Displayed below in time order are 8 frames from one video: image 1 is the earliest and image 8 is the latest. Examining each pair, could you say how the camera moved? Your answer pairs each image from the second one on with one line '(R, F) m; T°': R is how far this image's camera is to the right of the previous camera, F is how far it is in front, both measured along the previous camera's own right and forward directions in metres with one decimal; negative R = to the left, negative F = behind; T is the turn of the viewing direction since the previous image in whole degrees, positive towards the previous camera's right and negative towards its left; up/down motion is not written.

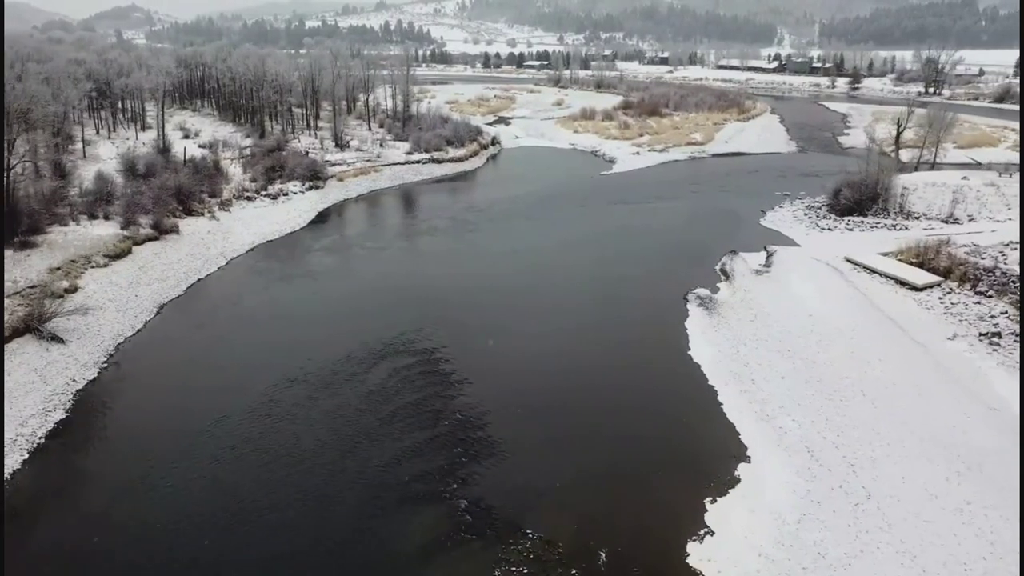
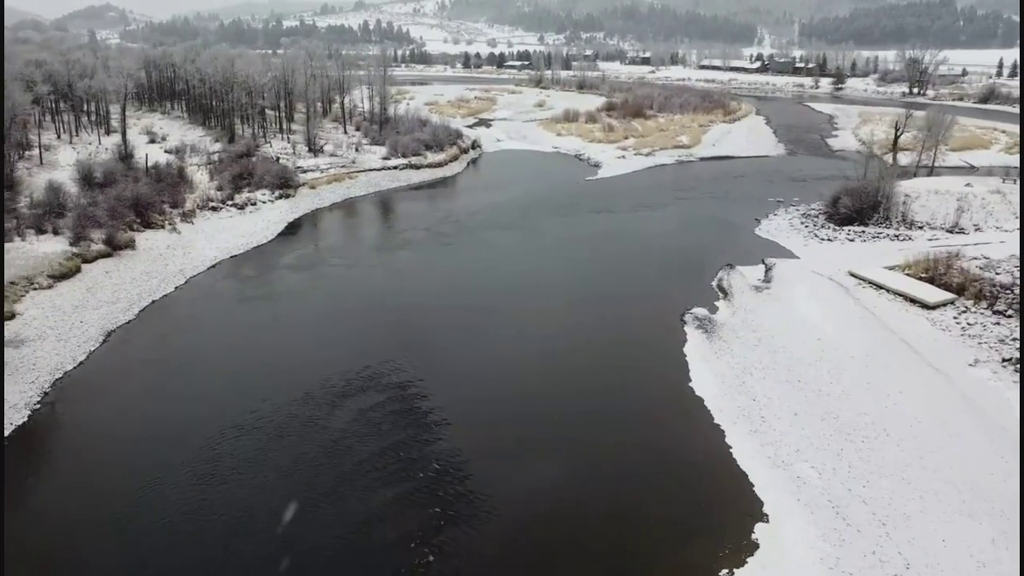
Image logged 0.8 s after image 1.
(0.0, +1.6) m; +1°
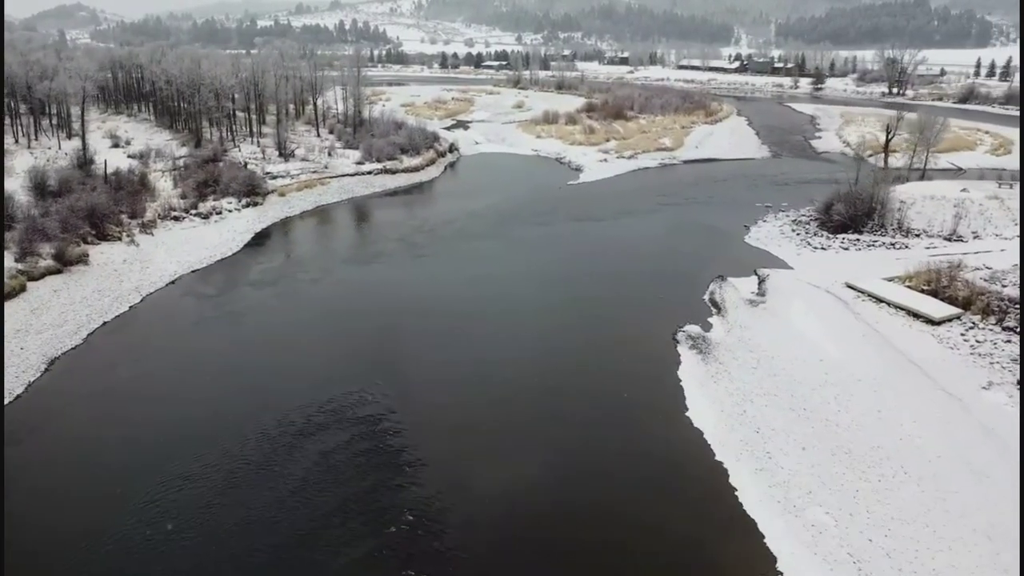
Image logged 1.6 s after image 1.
(0.0, +1.3) m; +1°
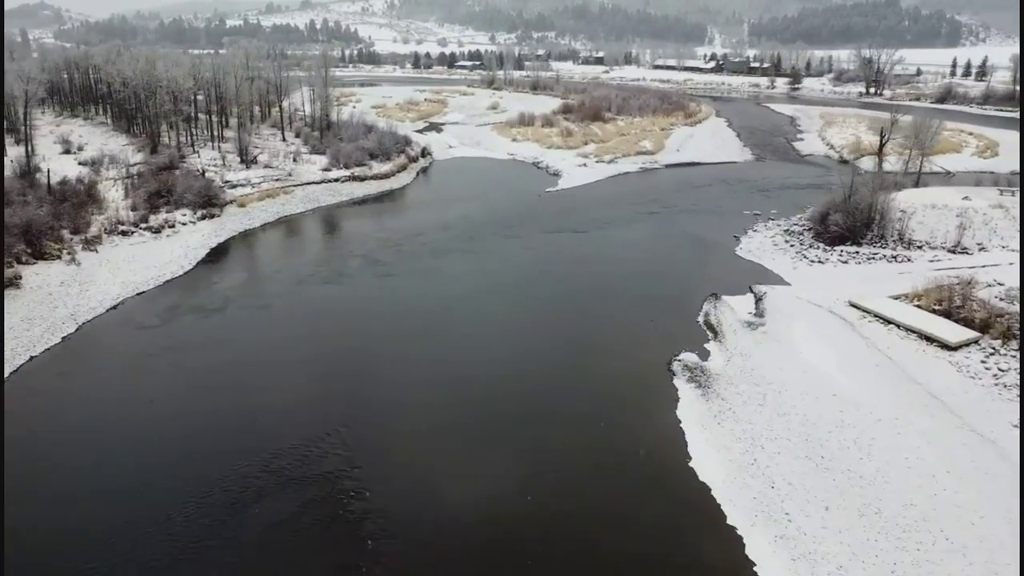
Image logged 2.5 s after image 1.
(0.0, +1.8) m; +2°
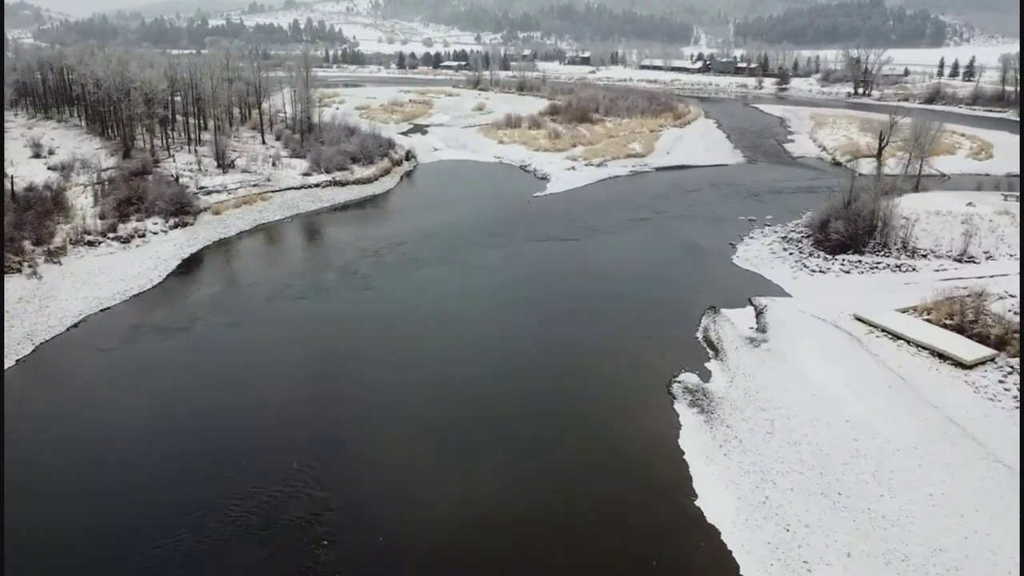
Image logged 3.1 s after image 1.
(0.0, +1.1) m; +1°
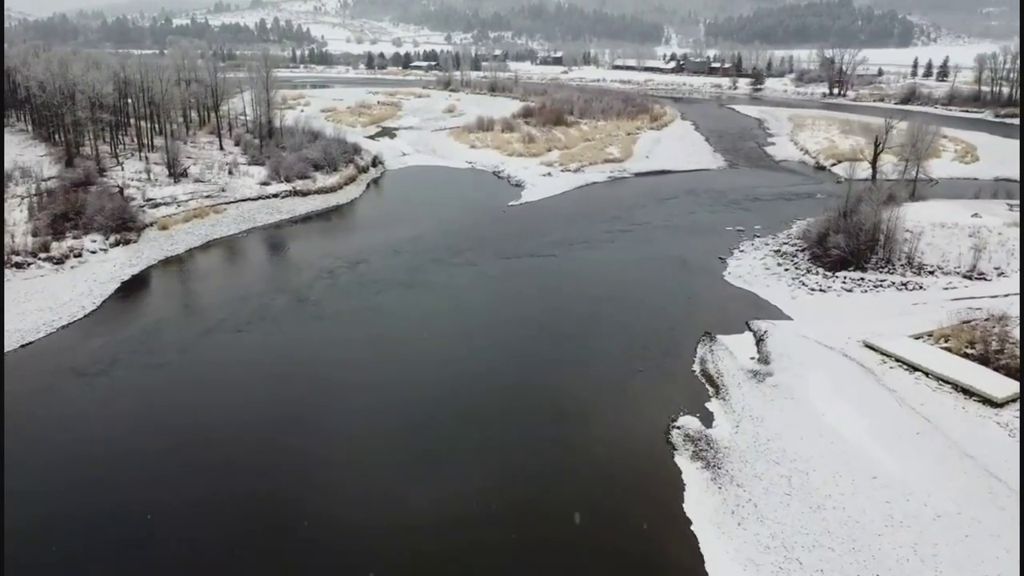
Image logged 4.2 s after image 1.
(0.0, +1.9) m; +2°
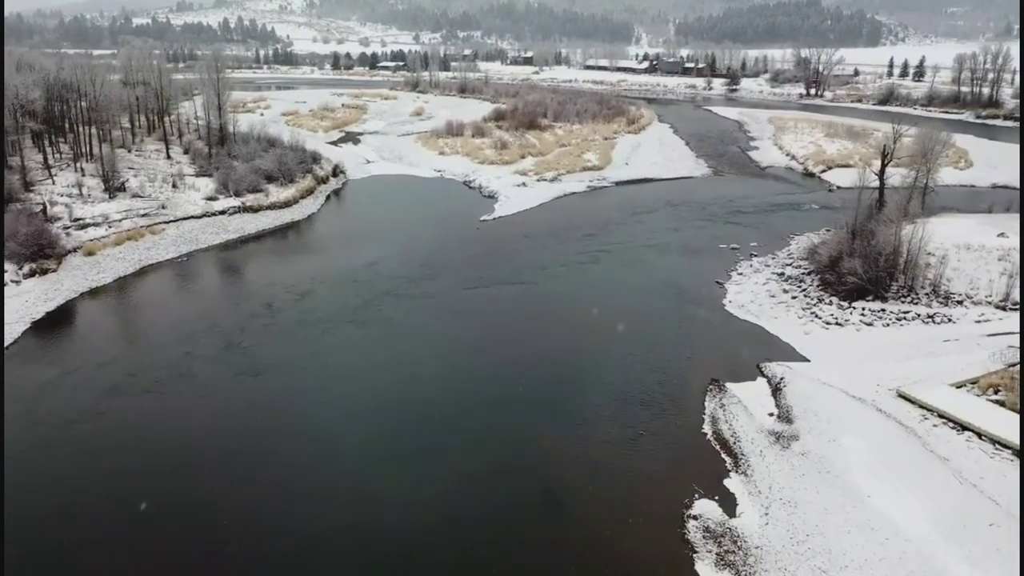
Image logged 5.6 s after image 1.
(0.0, +2.6) m; +2°
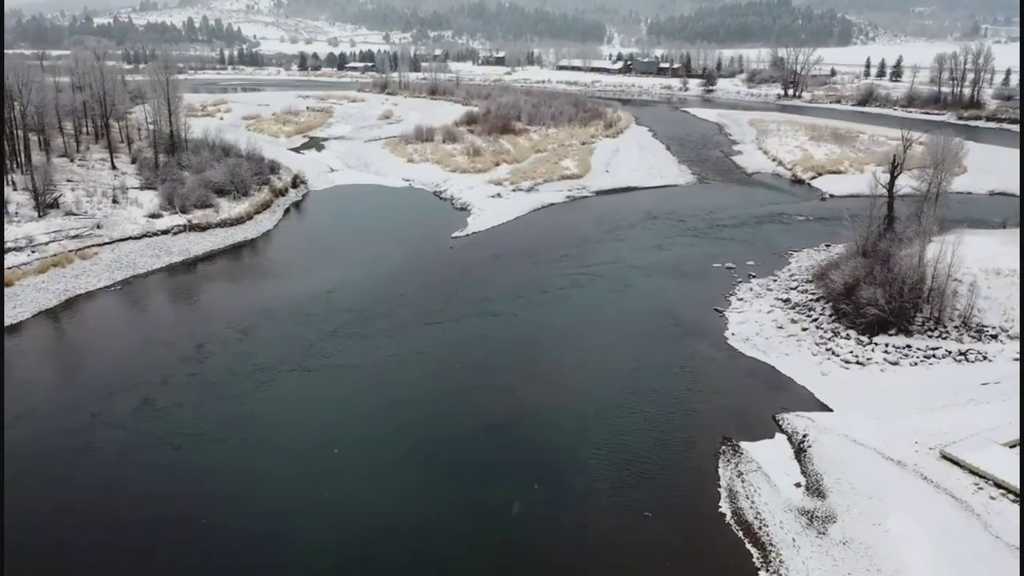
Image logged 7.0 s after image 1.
(0.0, +2.3) m; +2°
